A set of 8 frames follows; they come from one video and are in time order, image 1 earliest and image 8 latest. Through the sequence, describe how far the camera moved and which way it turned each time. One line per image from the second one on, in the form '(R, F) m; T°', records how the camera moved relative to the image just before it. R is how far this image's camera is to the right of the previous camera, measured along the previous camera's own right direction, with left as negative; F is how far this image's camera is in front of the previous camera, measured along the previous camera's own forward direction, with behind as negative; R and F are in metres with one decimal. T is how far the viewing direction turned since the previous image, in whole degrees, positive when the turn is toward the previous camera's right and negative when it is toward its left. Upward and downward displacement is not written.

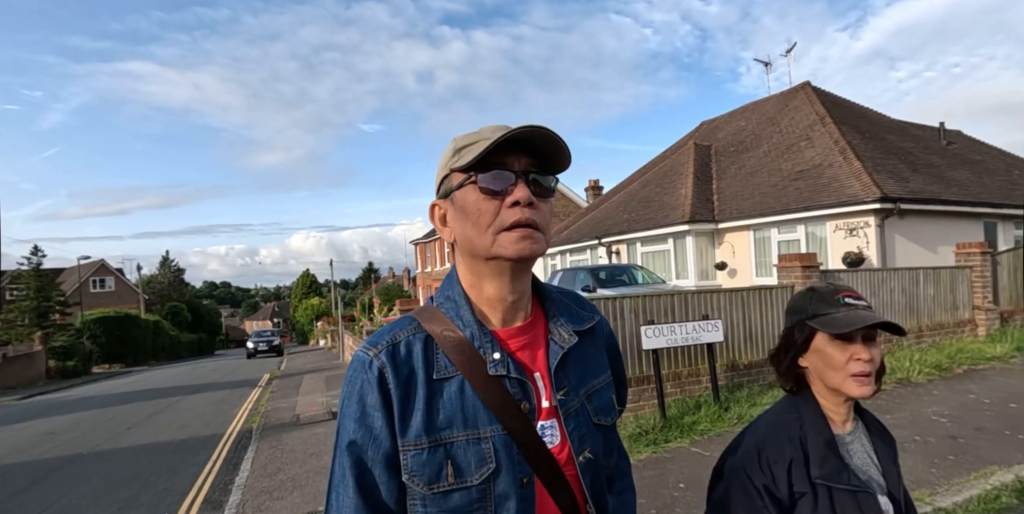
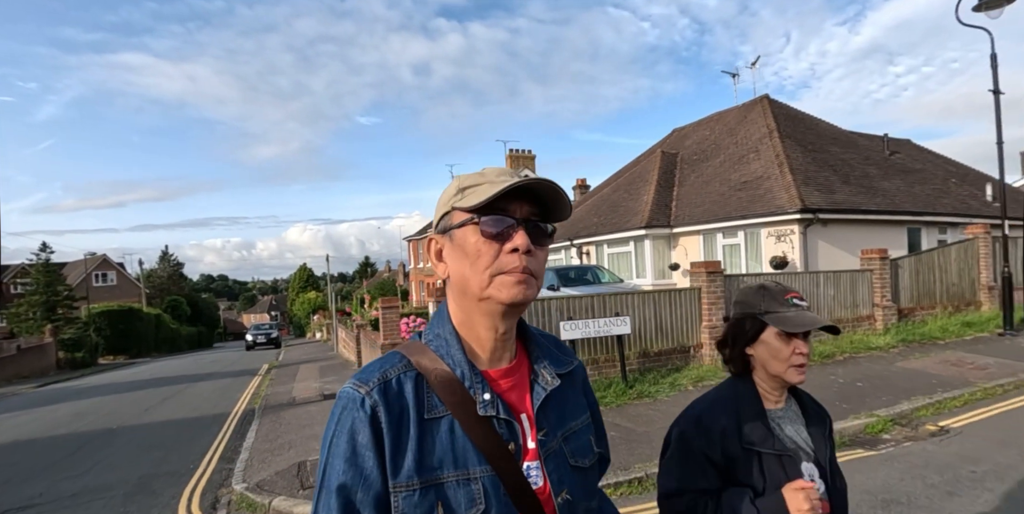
(+0.7, -1.6) m; 0°
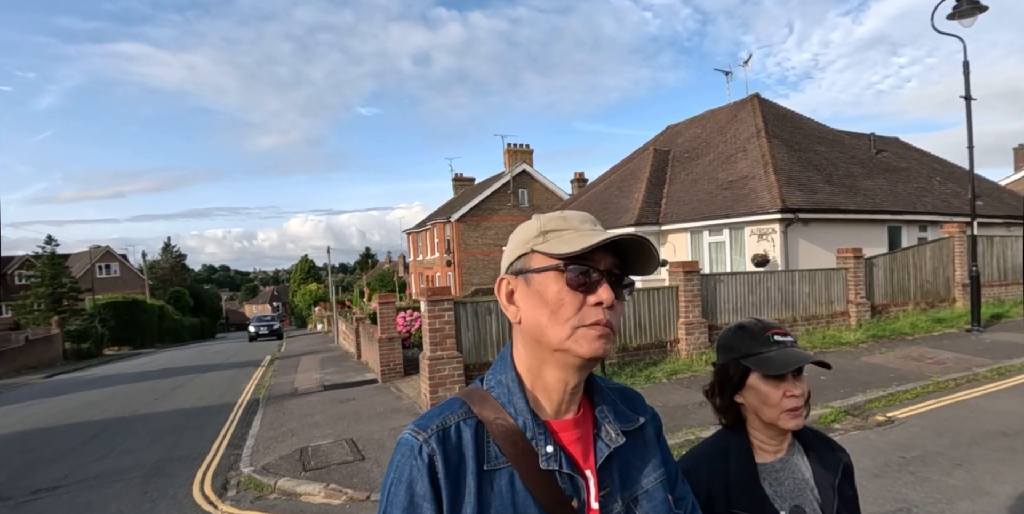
(+0.2, -0.5) m; 0°
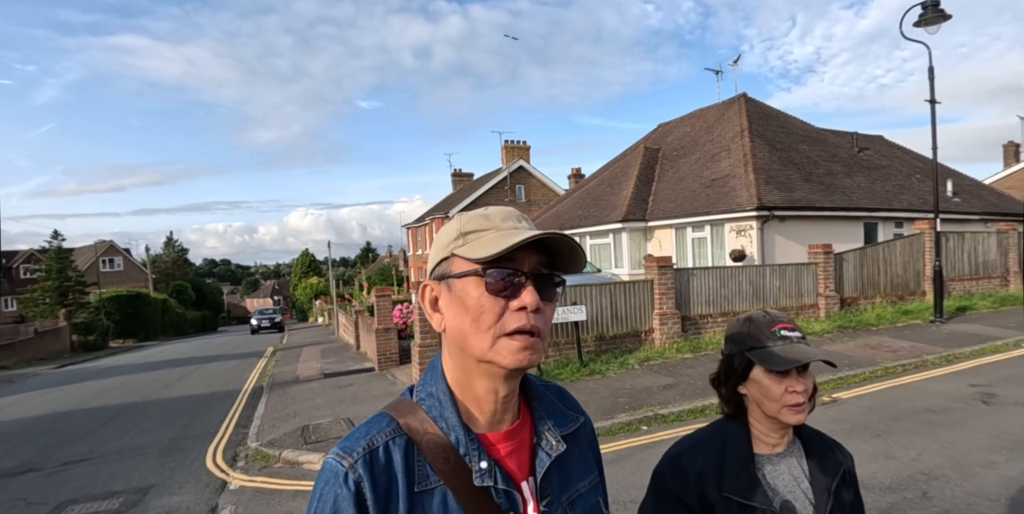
(+0.3, -0.7) m; 0°
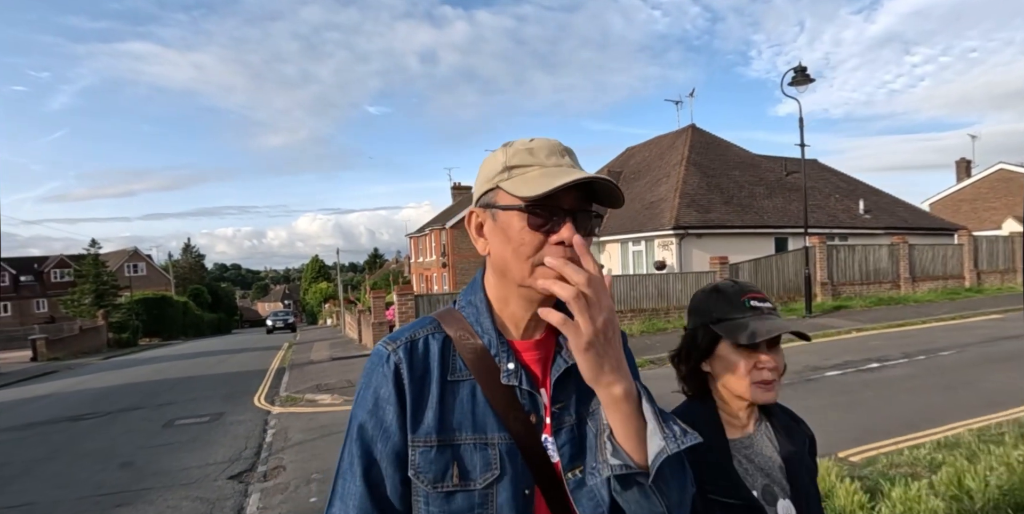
(+1.3, -3.6) m; -1°
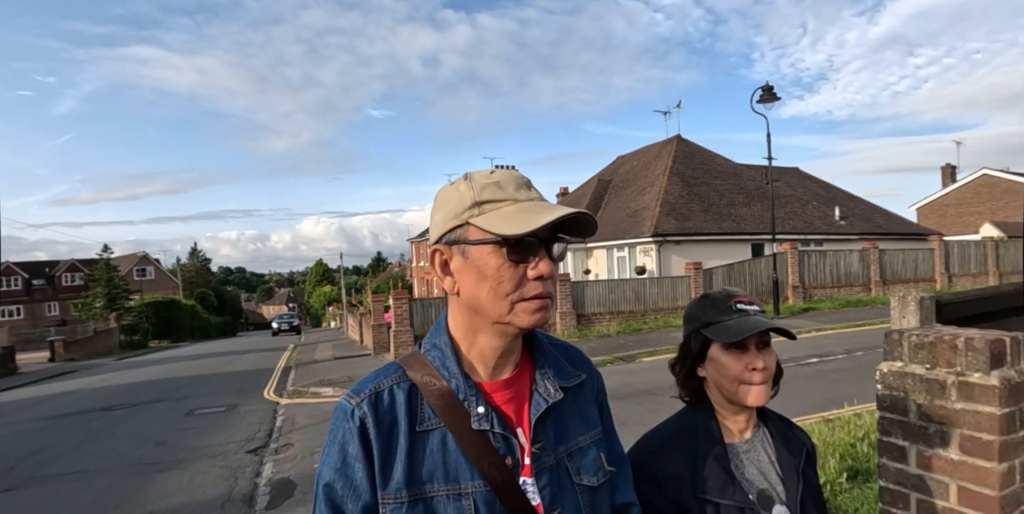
(+0.5, -1.2) m; 0°
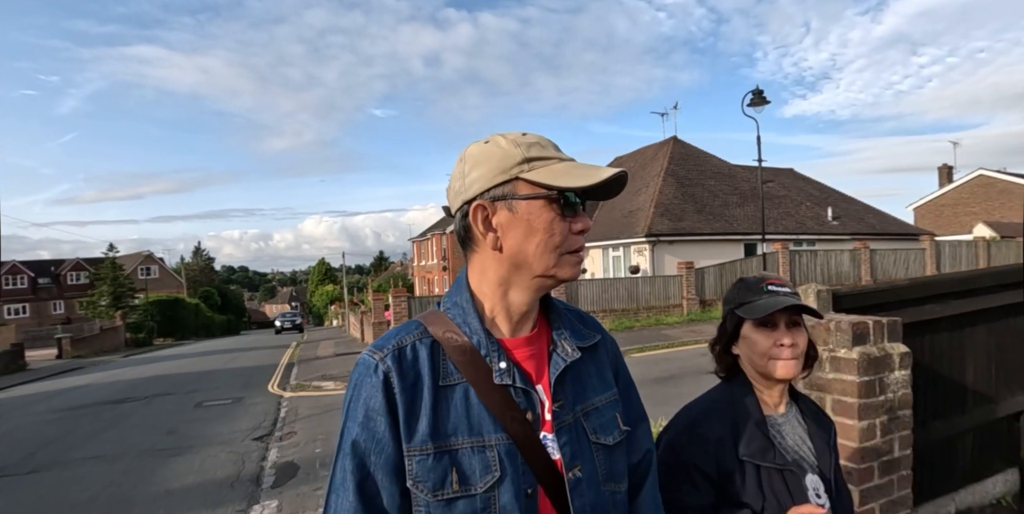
(+0.2, -0.5) m; 0°
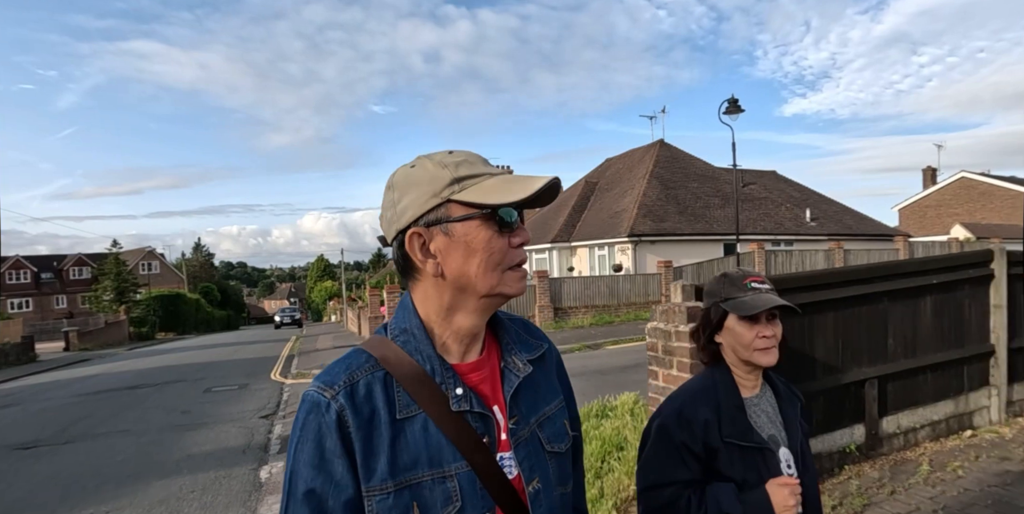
(+0.4, -1.0) m; 0°
